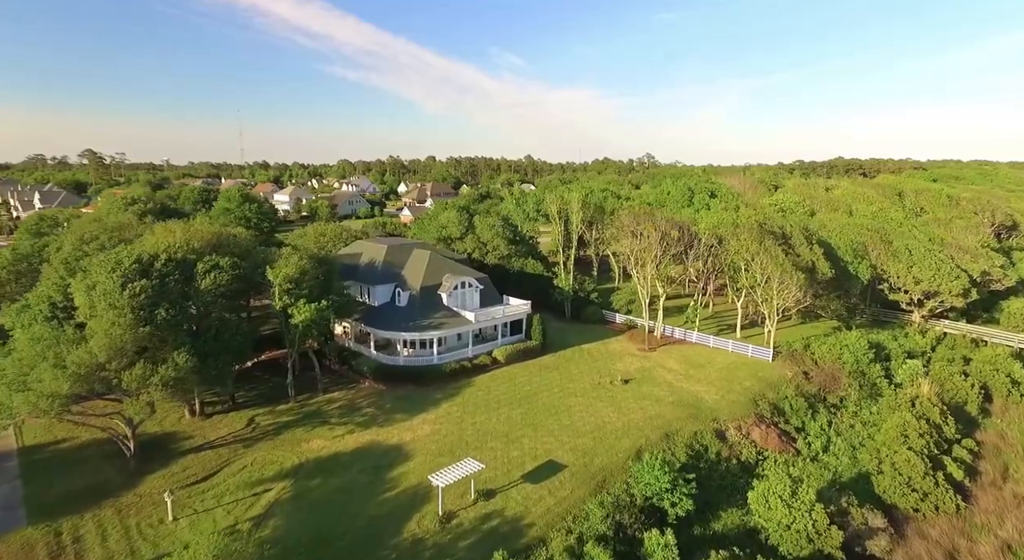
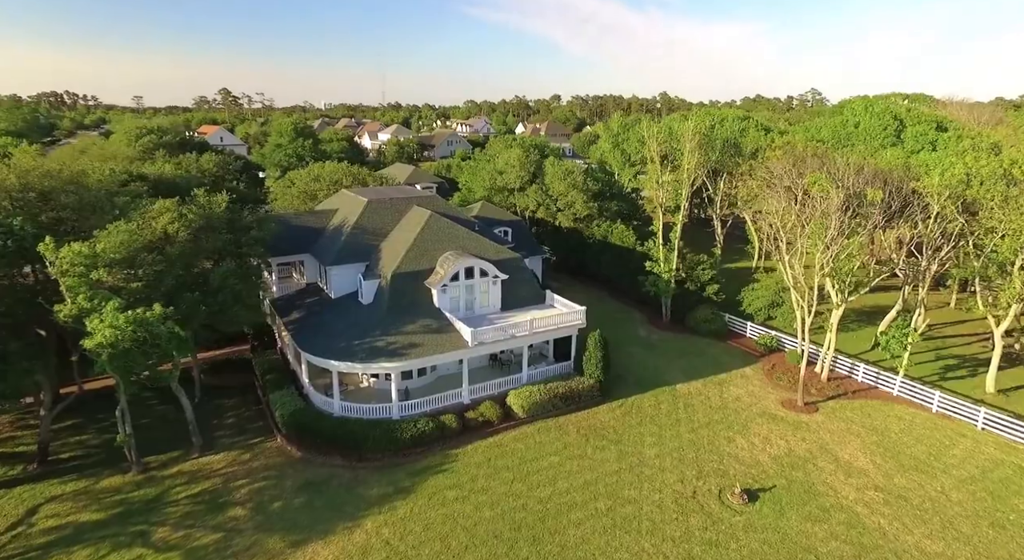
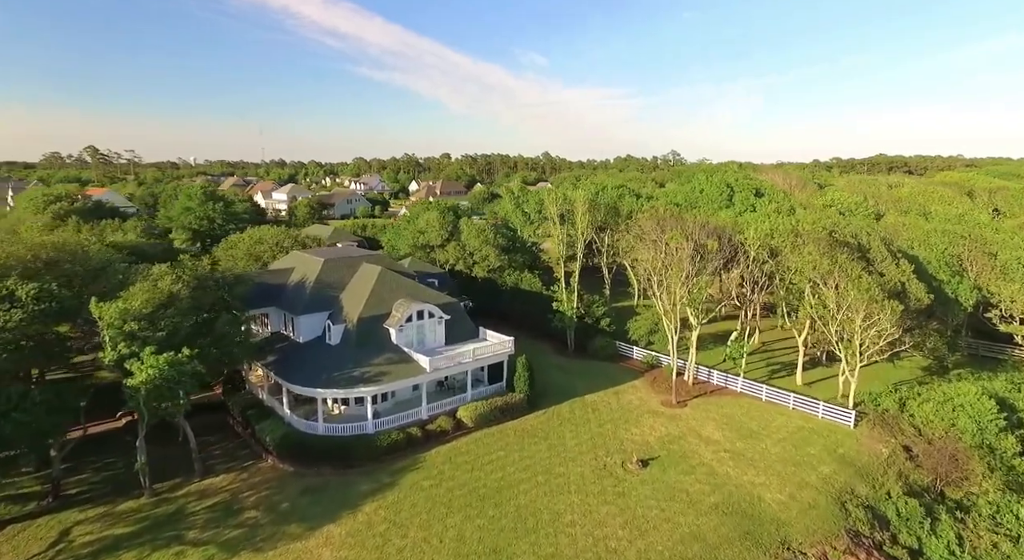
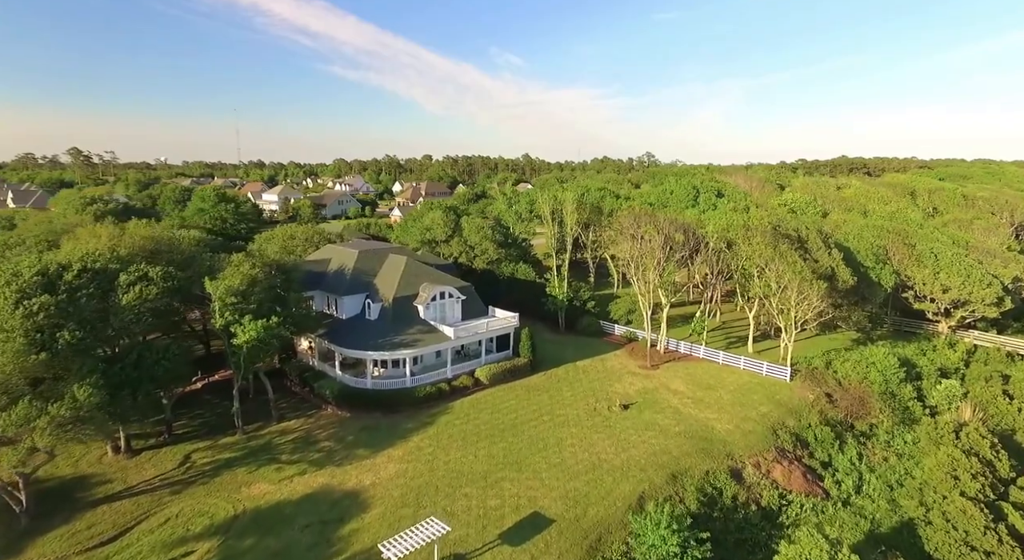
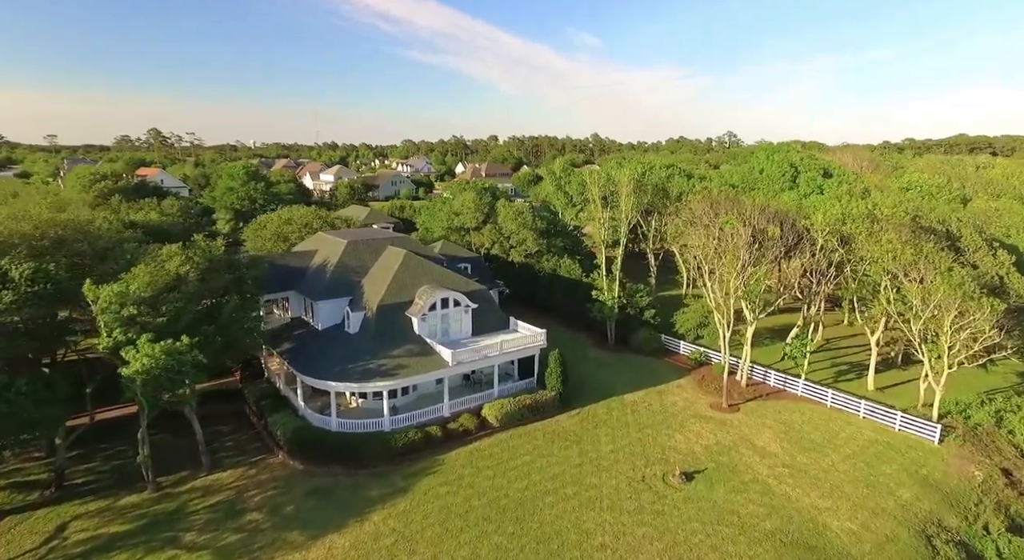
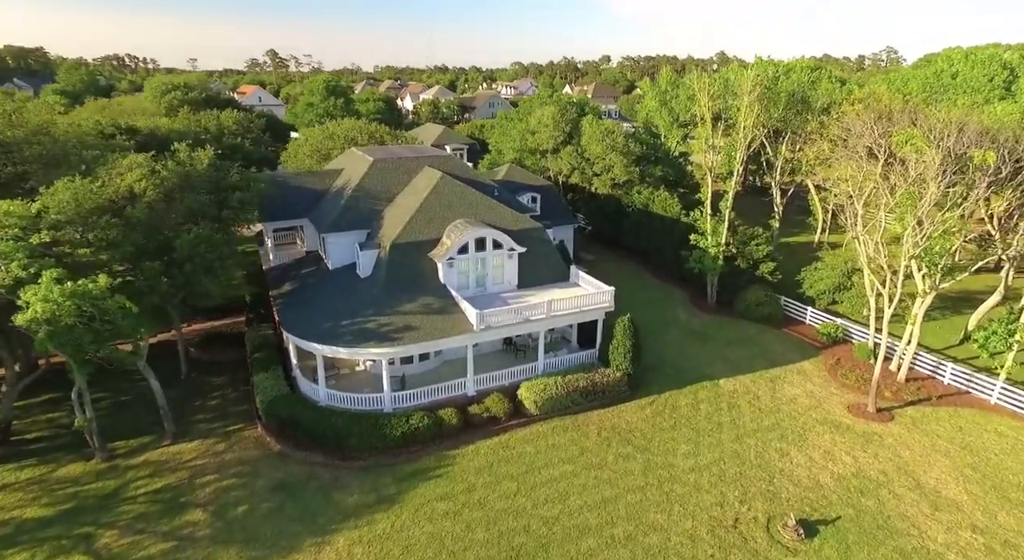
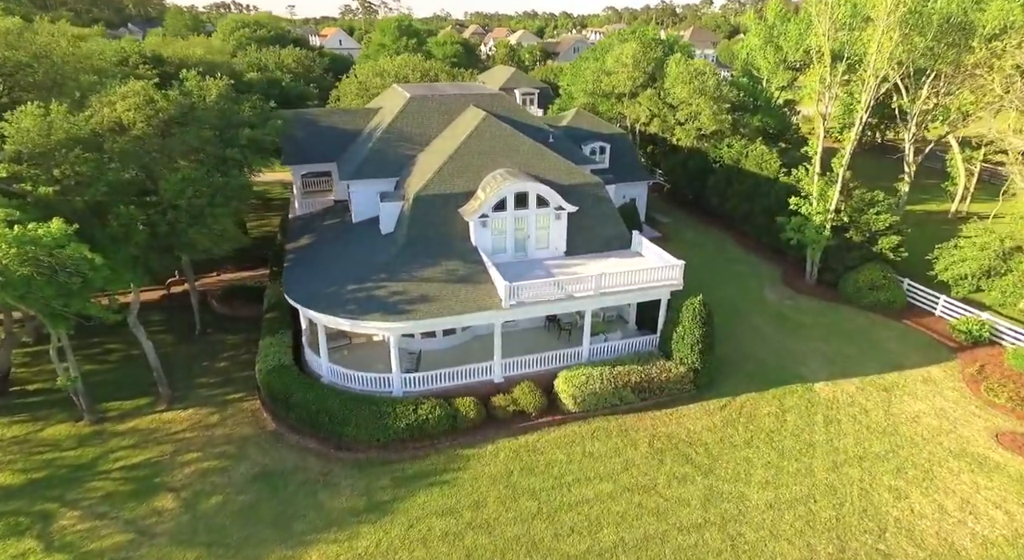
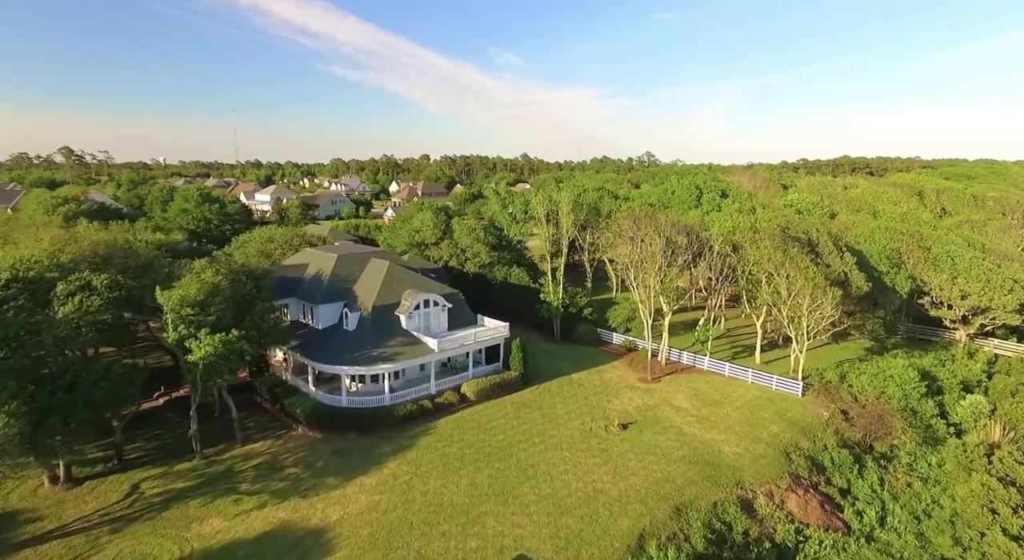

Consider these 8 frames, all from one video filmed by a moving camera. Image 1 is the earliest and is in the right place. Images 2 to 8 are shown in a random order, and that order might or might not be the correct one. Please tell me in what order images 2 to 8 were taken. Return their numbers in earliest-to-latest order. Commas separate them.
4, 8, 3, 5, 2, 6, 7
